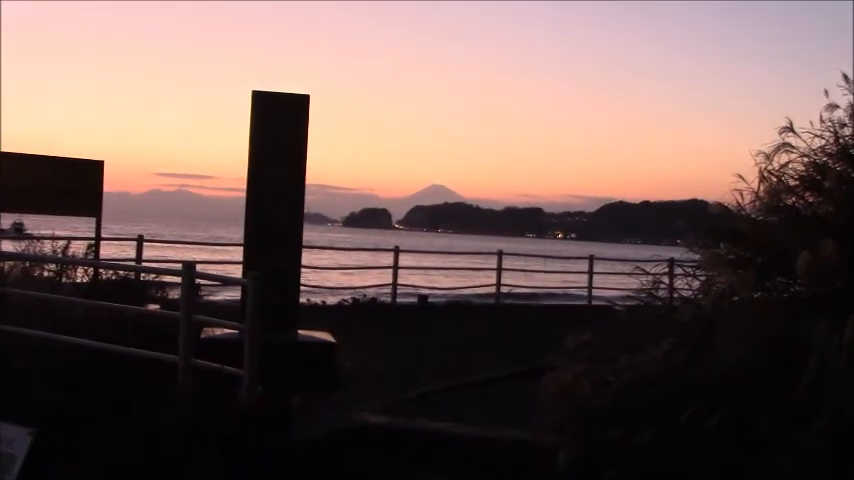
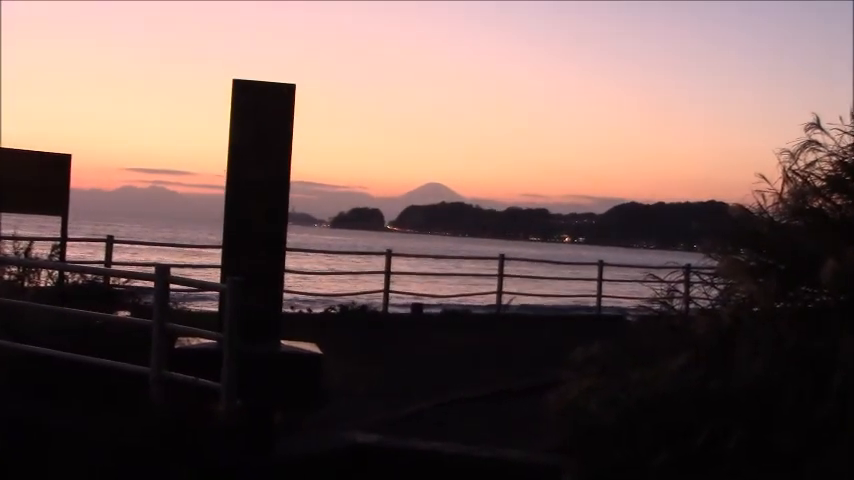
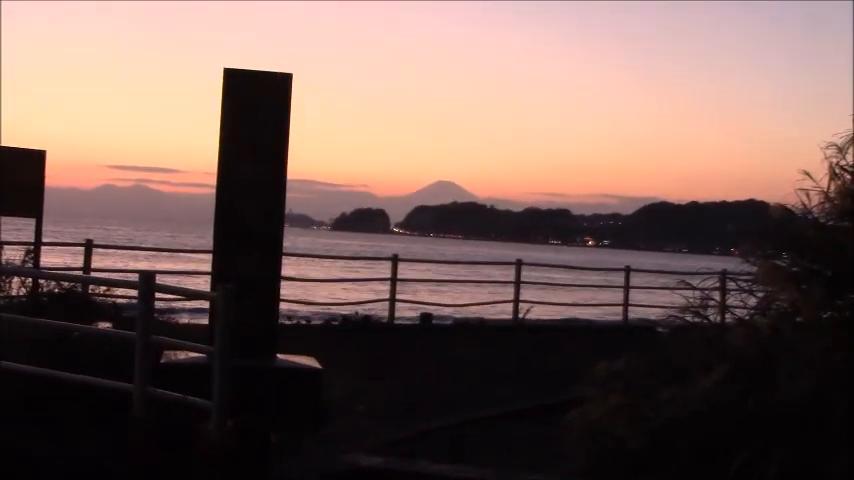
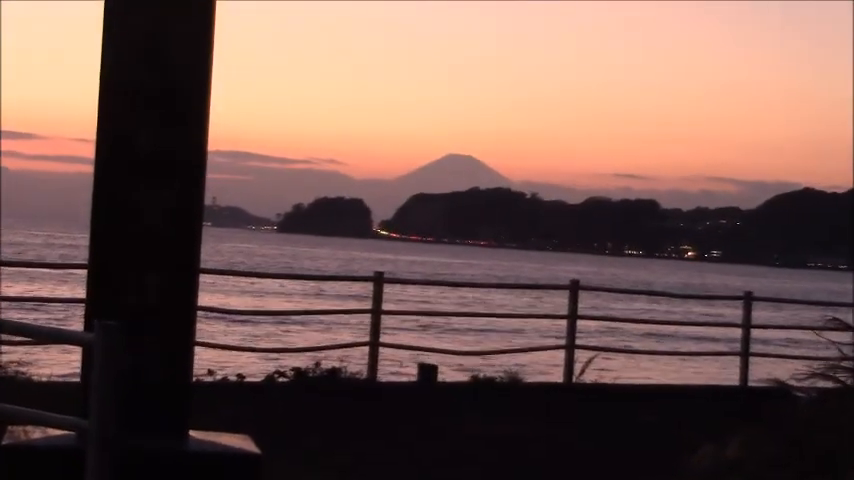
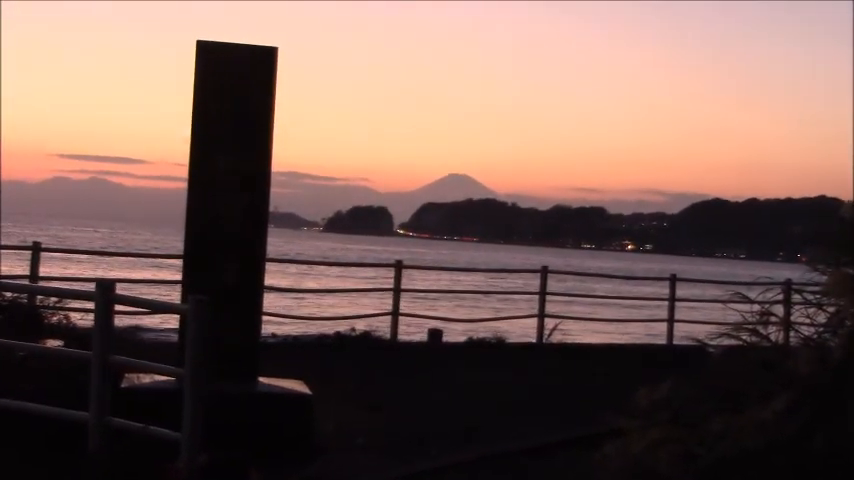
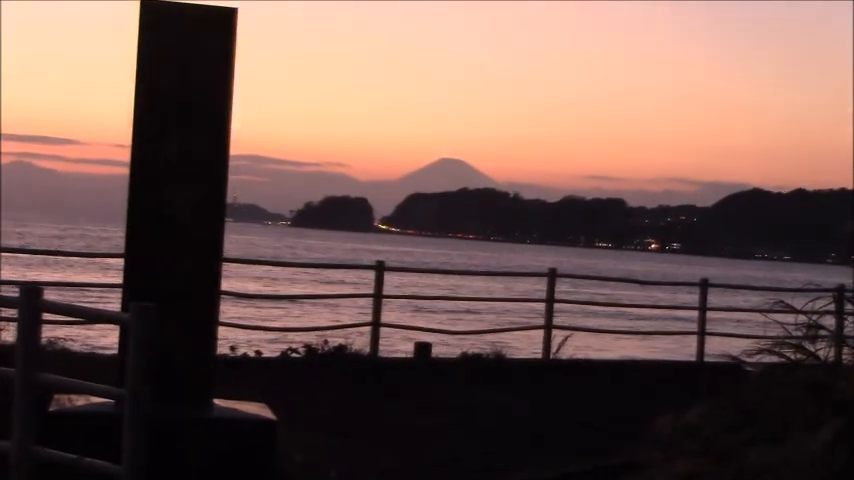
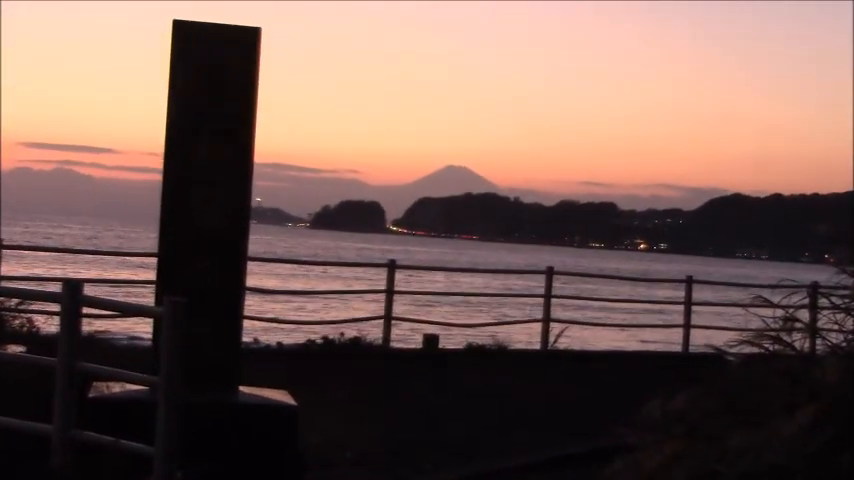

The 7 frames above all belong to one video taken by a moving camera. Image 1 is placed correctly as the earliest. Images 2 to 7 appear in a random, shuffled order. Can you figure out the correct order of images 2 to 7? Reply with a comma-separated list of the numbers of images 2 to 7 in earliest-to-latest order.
2, 3, 5, 7, 6, 4
